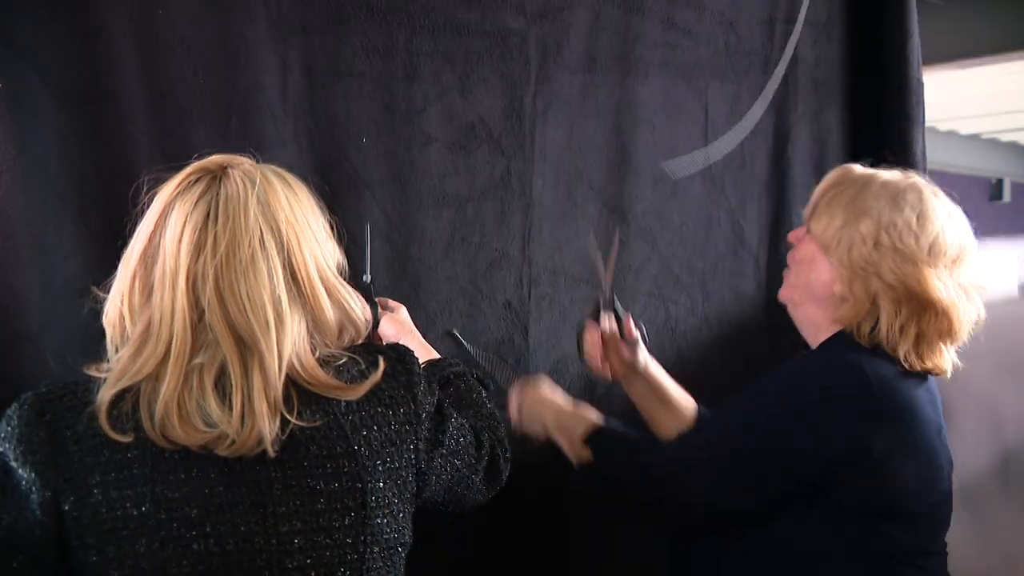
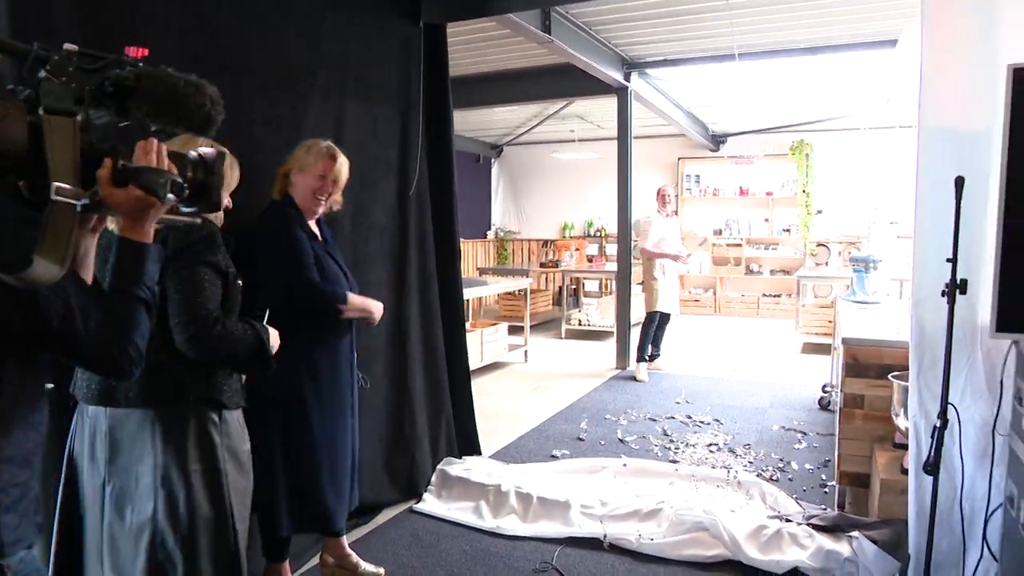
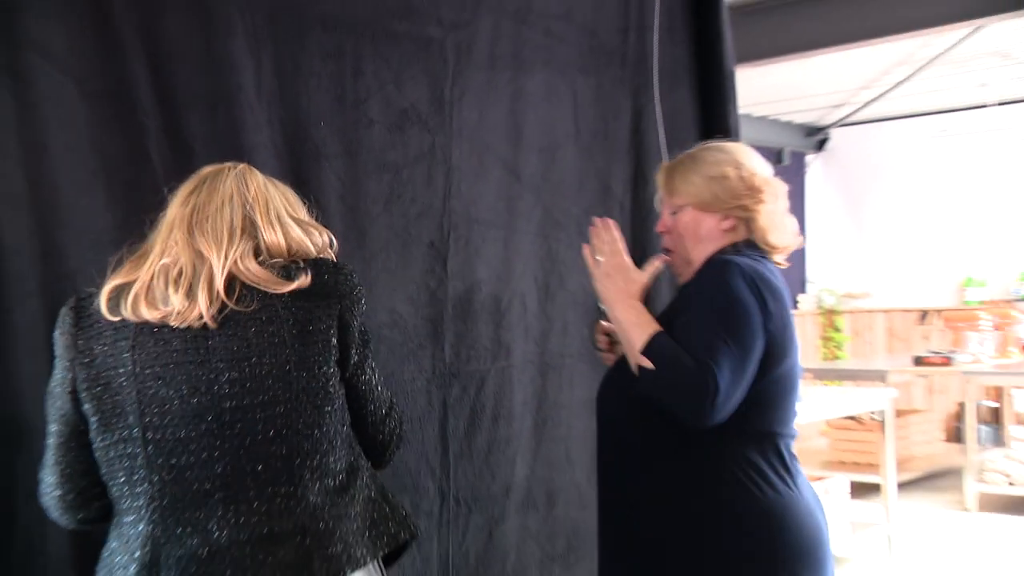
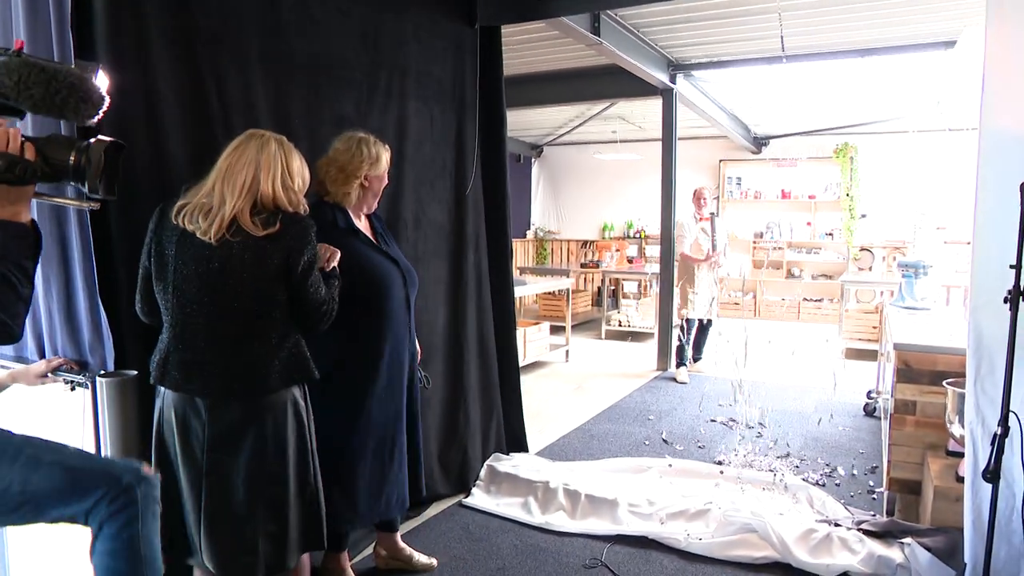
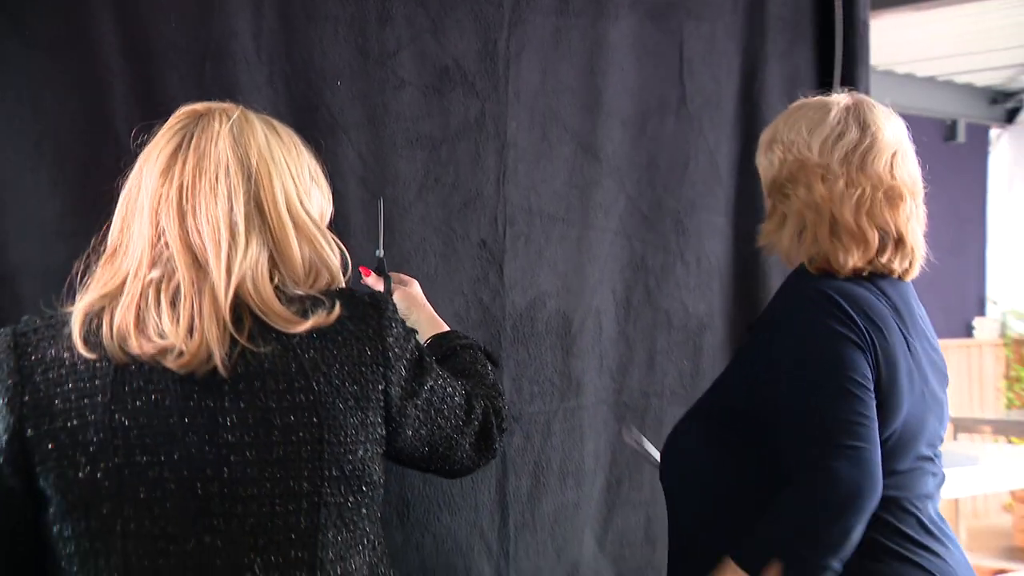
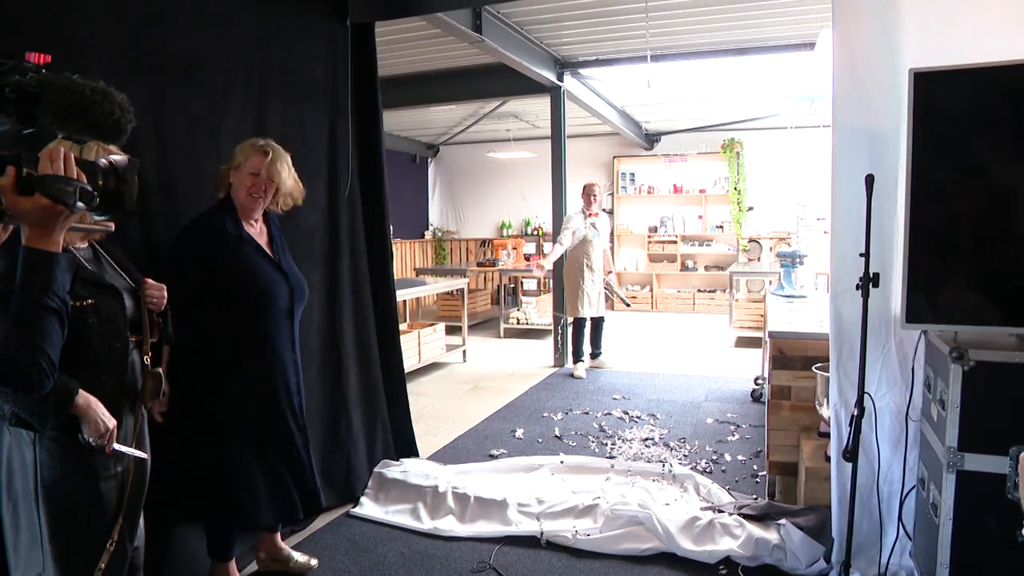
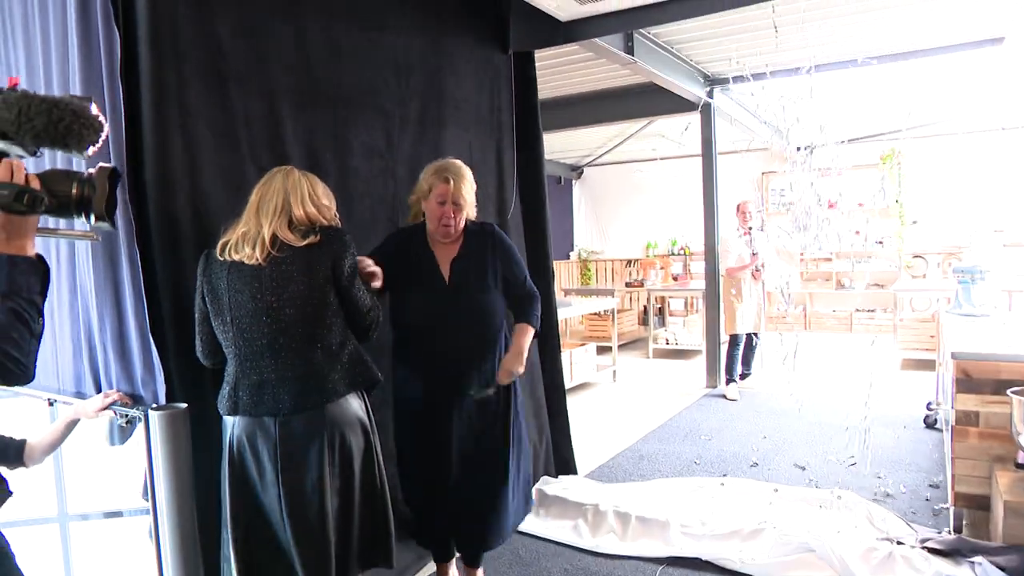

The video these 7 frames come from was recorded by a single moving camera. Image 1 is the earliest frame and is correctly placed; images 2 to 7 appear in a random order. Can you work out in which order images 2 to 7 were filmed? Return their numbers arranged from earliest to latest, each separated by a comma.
5, 3, 7, 4, 2, 6
